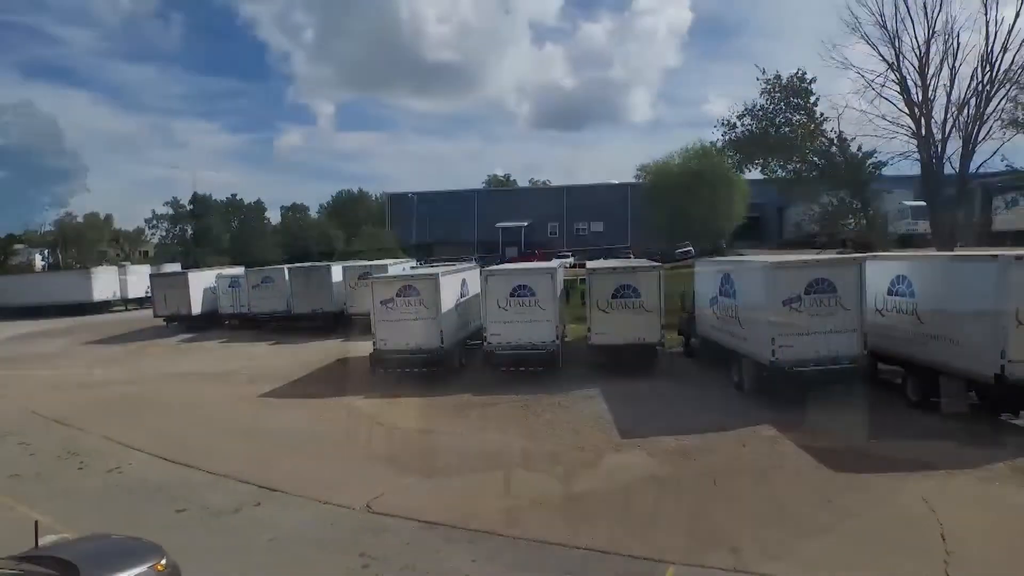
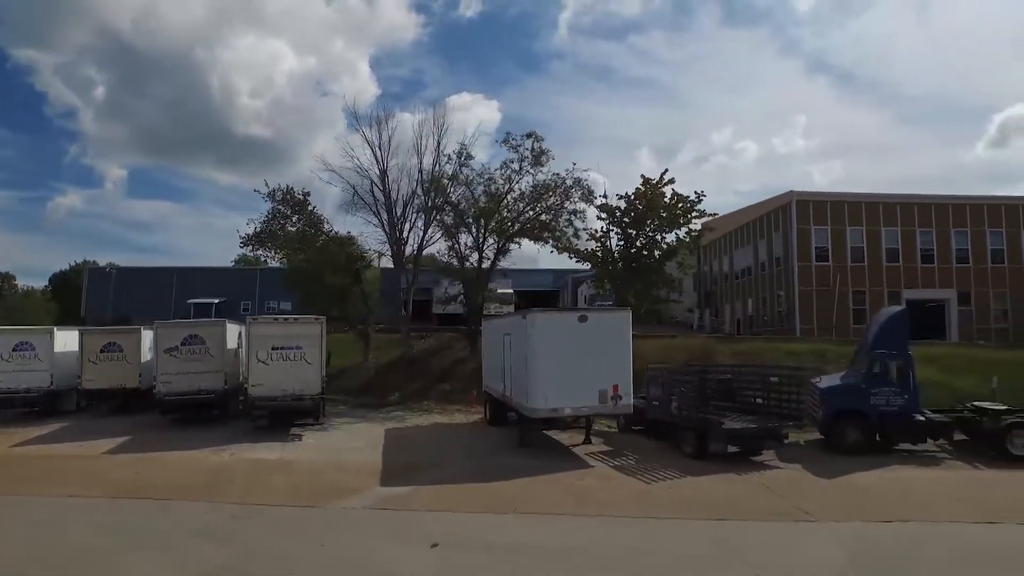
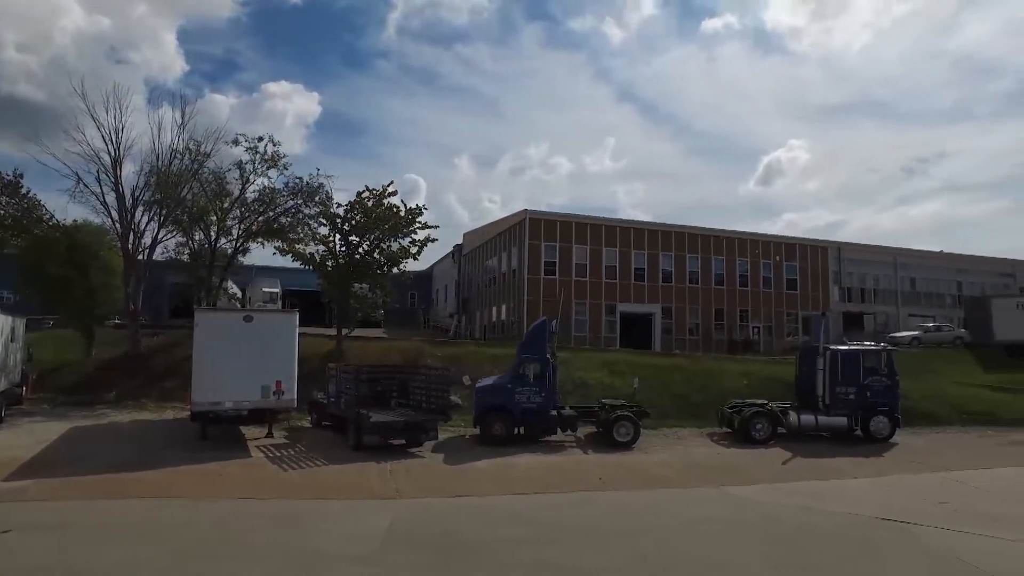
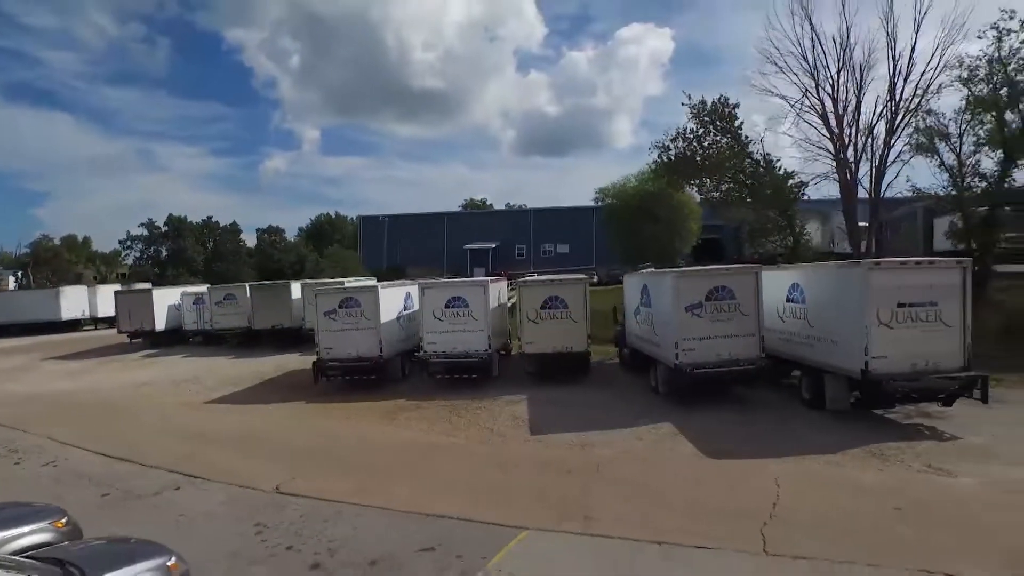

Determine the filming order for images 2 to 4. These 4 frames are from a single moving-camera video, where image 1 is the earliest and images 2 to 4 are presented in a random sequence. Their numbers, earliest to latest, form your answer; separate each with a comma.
4, 2, 3
